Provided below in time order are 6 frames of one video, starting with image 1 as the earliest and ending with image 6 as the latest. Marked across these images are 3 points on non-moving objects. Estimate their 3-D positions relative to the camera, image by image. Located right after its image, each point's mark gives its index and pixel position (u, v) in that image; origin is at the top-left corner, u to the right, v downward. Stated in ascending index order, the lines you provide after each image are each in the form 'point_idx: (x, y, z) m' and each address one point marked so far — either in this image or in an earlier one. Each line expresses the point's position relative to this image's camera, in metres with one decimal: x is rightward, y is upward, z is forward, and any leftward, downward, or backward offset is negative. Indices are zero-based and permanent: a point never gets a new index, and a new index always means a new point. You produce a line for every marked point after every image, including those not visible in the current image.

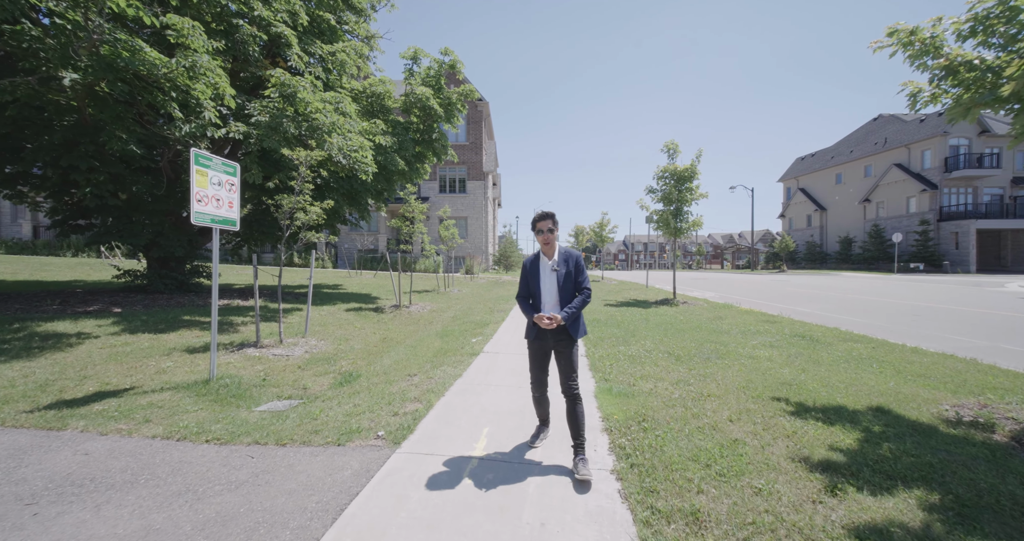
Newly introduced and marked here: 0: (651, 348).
0: (+2.2, -1.2, +6.7) m
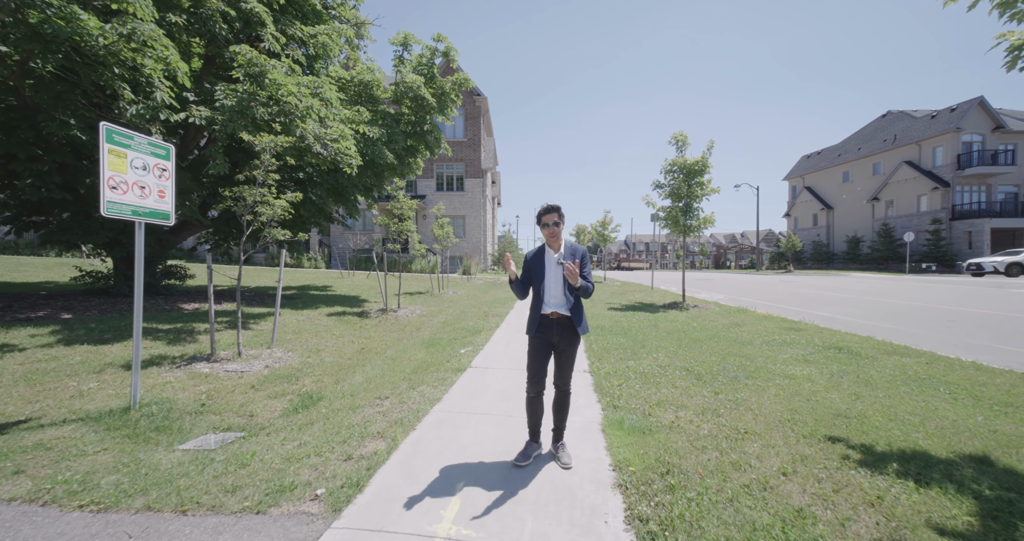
0: (+2.1, -1.3, +5.7) m
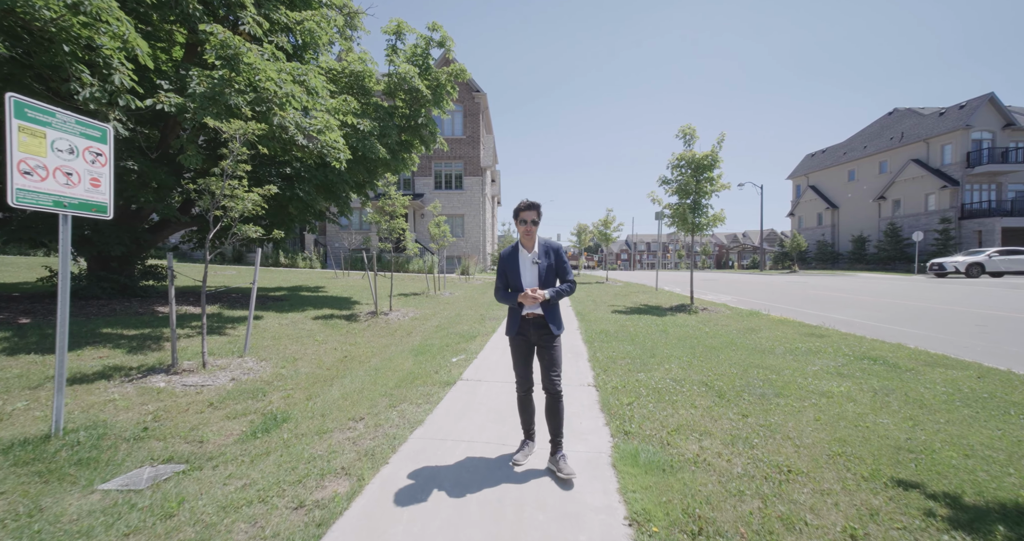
0: (+2.0, -1.3, +5.1) m
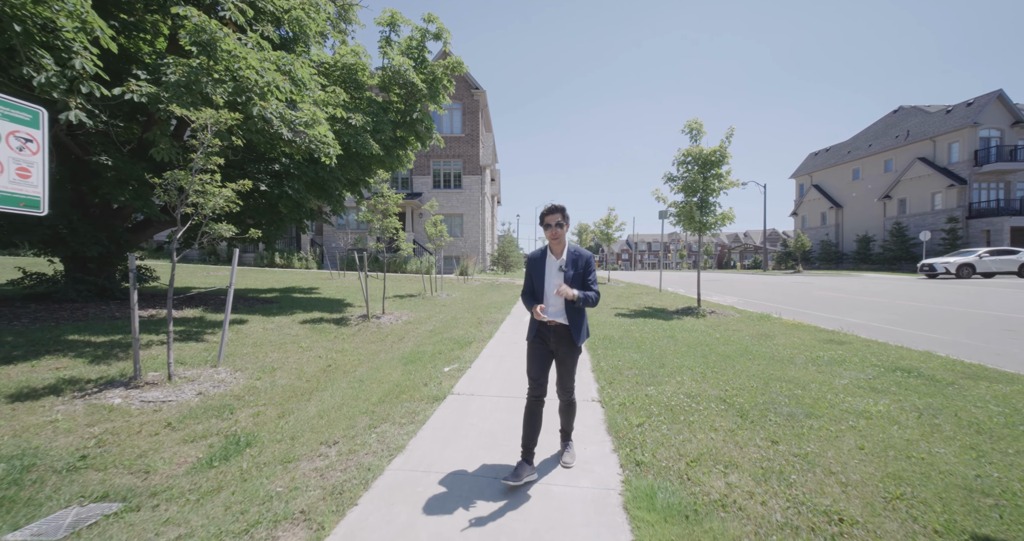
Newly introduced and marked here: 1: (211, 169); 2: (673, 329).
0: (+2.0, -1.3, +4.6) m
1: (-3.9, +1.3, +5.5) m
2: (+3.2, -1.1, +8.3) m
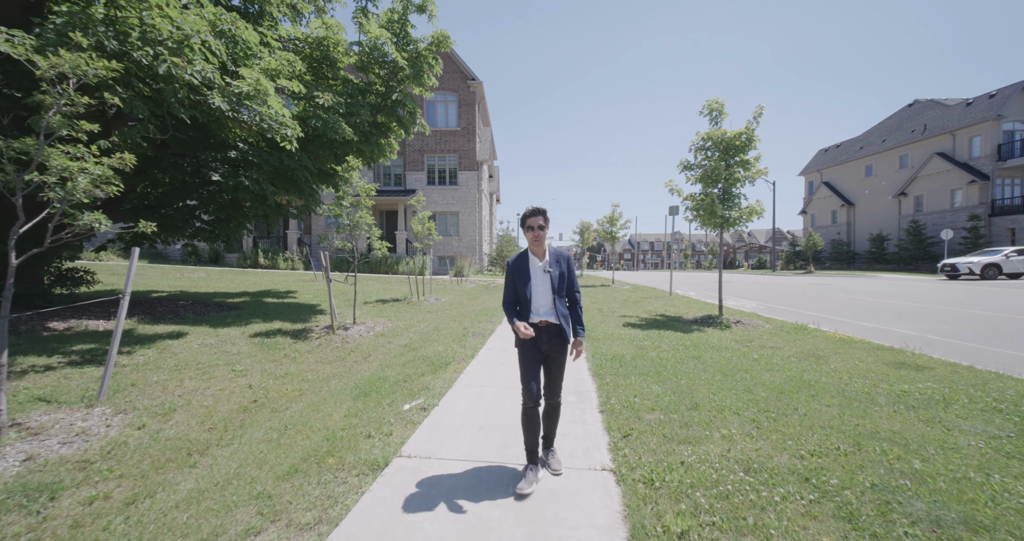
0: (+1.8, -1.4, +3.1) m
1: (-4.1, +1.3, +4.1) m
2: (+3.0, -1.2, +6.8) m
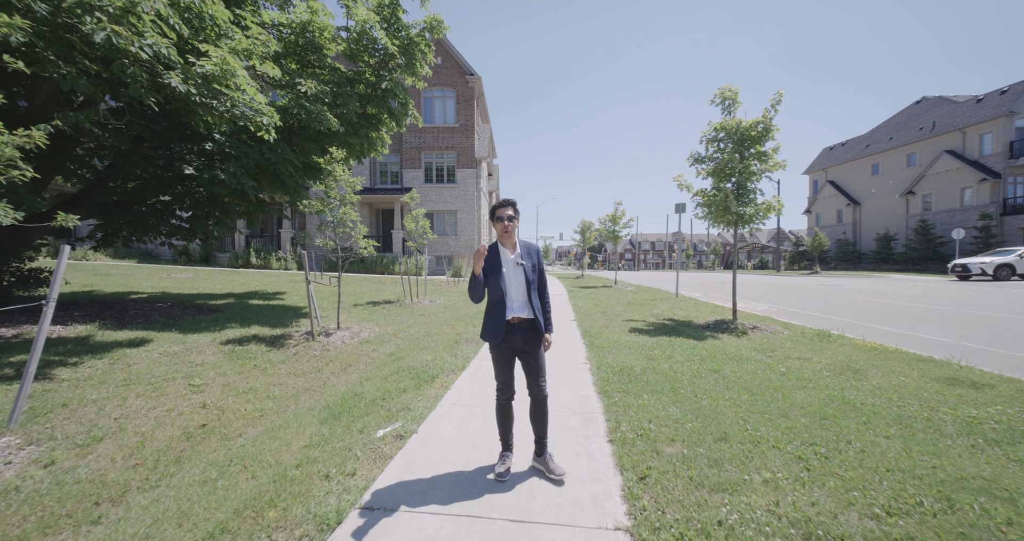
0: (+1.7, -1.4, +2.4) m
1: (-4.2, +1.3, +3.3) m
2: (+2.9, -1.2, +6.1) m
